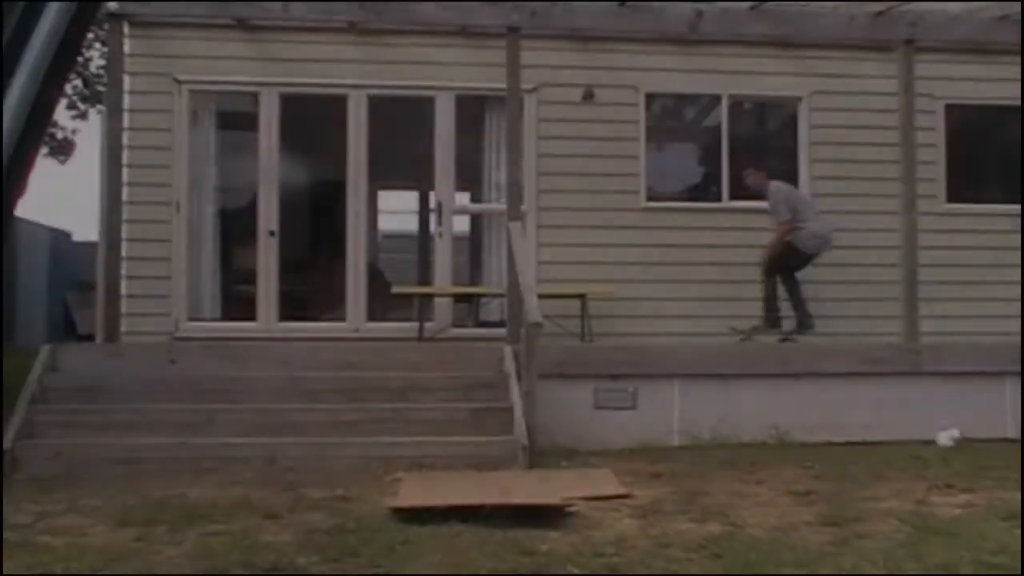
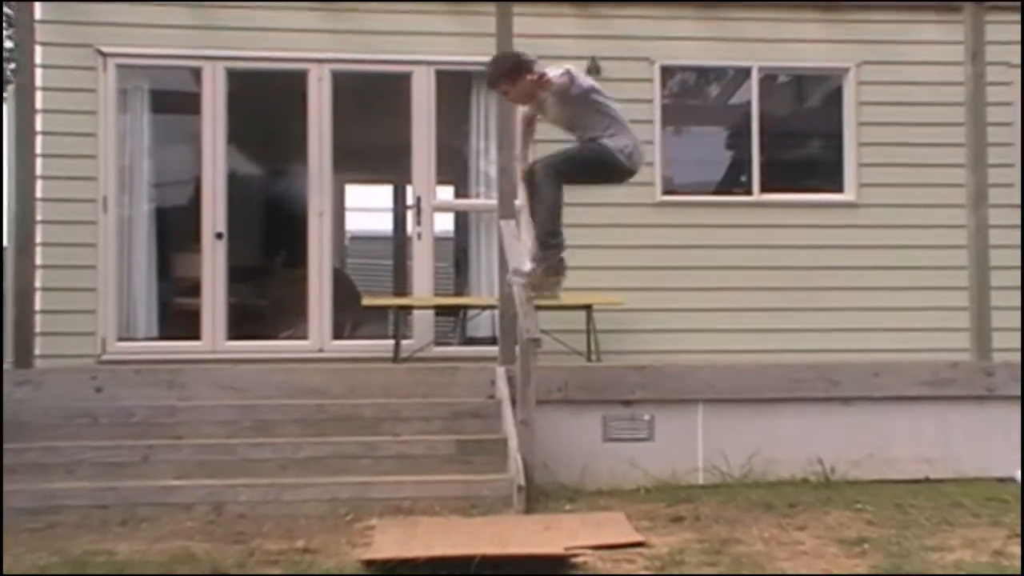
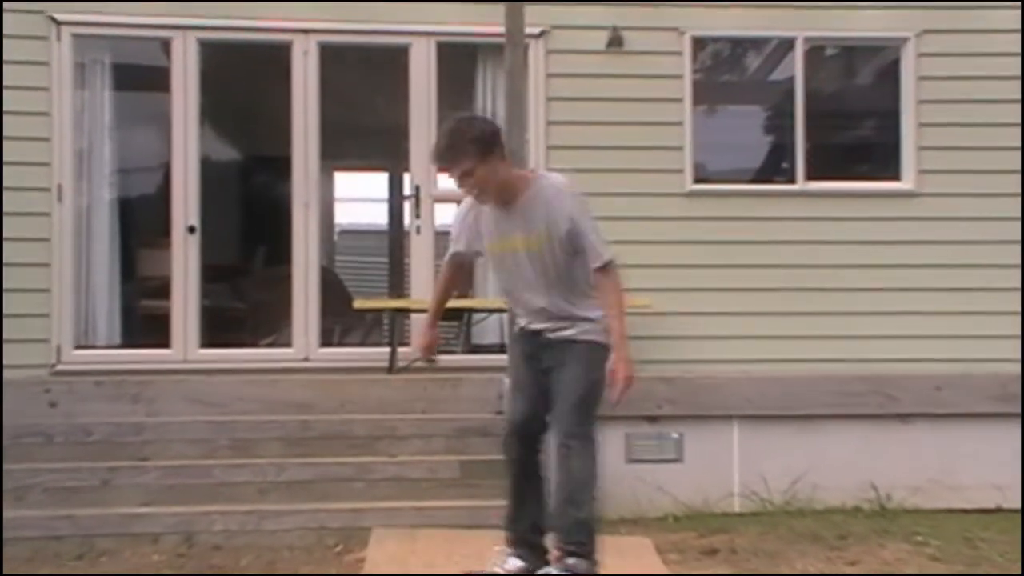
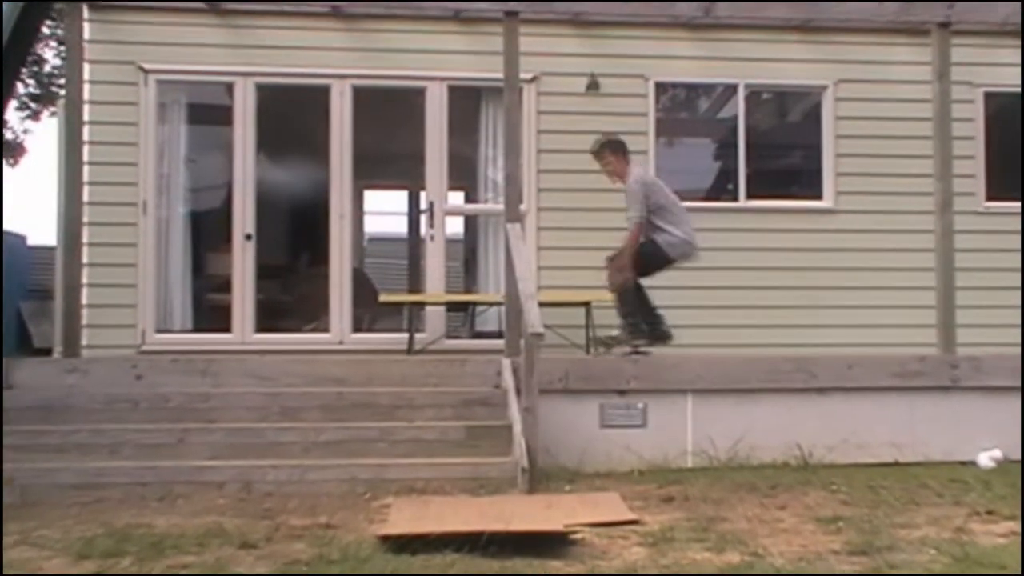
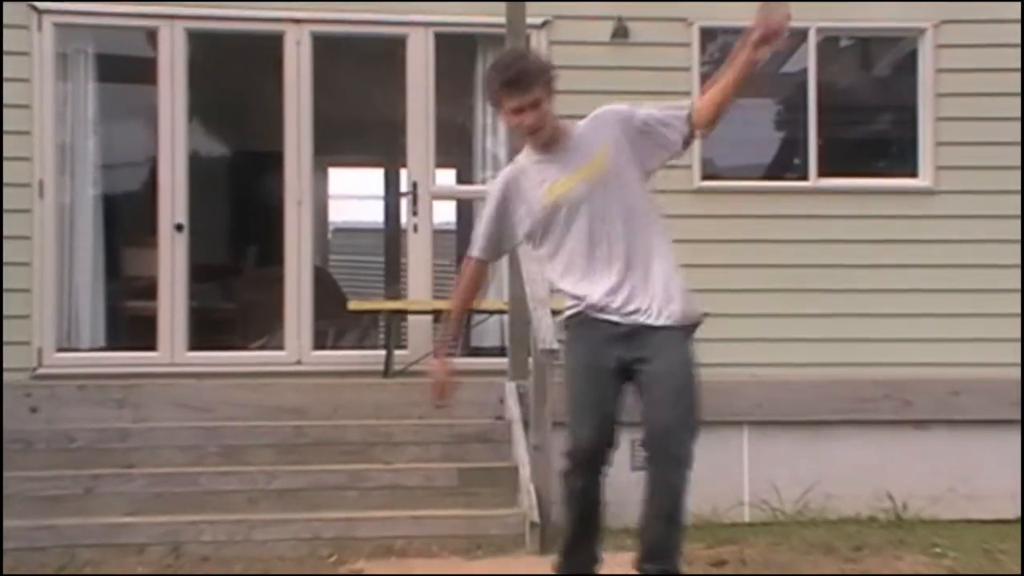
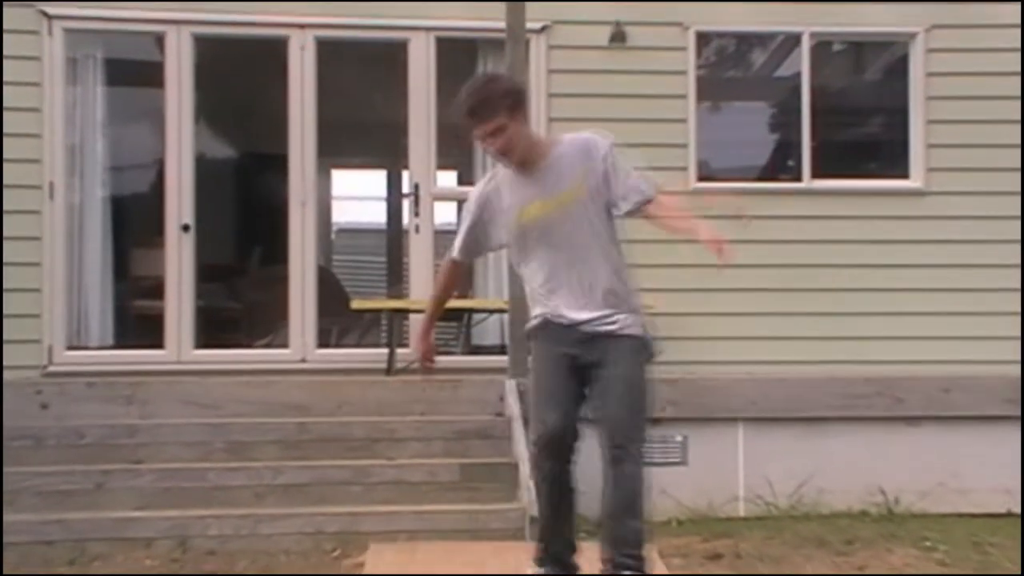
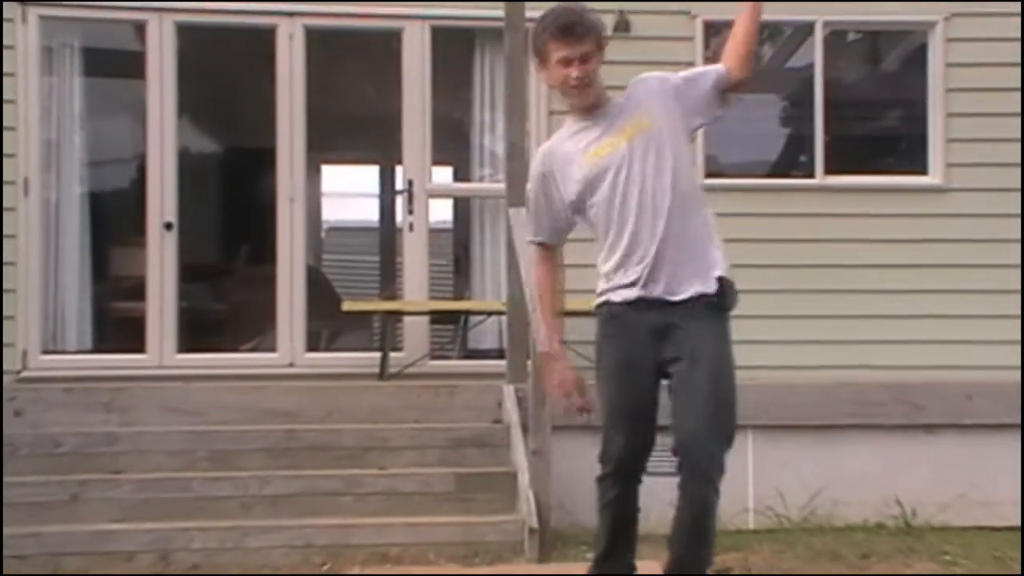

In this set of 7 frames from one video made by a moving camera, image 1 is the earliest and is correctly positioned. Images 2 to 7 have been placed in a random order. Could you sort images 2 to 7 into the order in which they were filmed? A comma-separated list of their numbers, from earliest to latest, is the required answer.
4, 2, 3, 6, 5, 7
